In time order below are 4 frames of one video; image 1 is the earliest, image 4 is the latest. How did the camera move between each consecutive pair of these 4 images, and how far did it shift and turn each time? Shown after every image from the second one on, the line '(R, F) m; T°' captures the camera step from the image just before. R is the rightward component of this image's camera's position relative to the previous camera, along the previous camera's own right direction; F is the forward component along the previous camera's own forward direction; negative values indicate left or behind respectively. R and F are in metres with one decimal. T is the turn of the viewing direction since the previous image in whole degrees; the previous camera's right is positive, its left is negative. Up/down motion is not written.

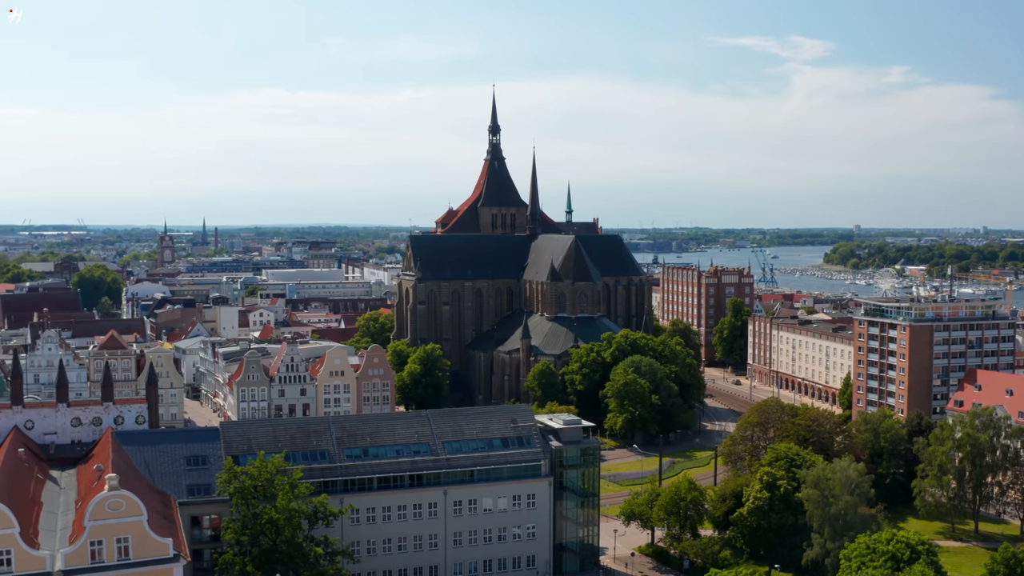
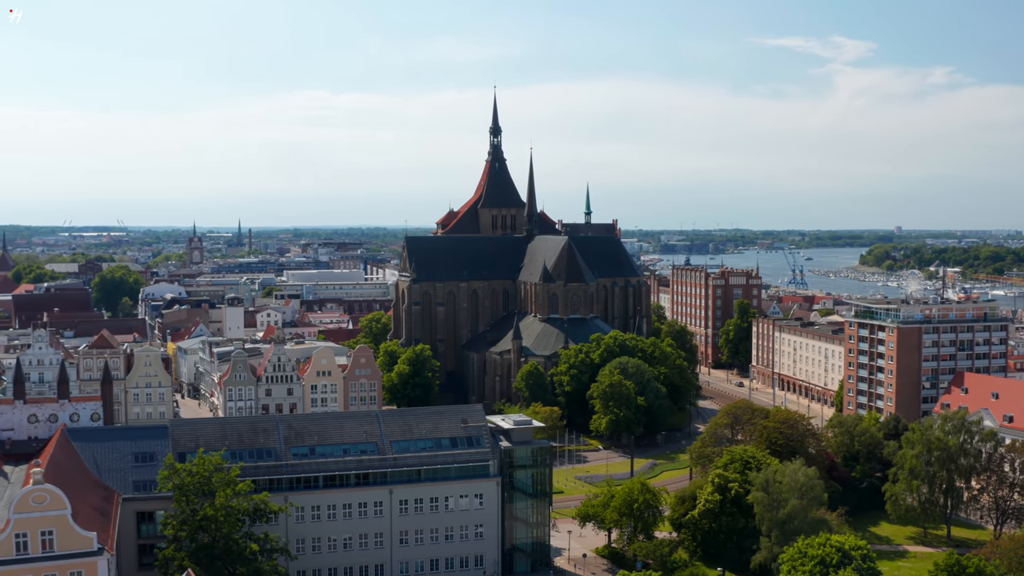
(+3.3, 0.0) m; -2°
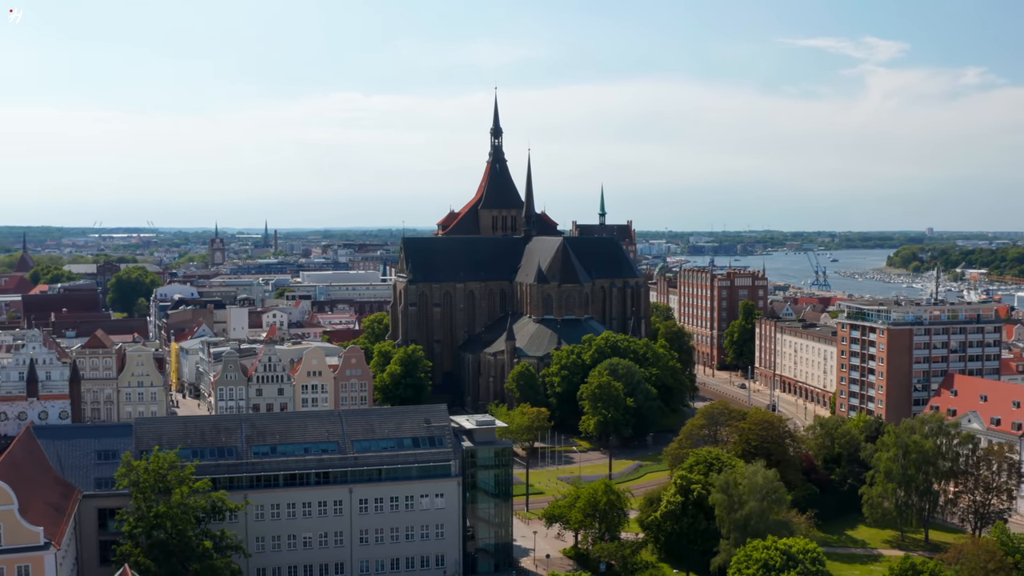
(+2.5, -0.1) m; -2°
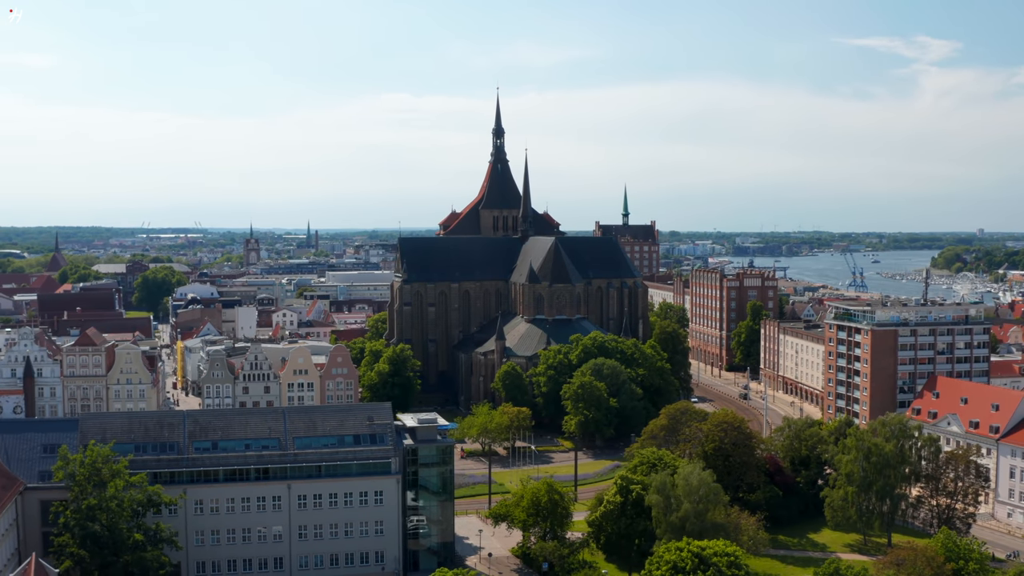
(+3.9, 0.0) m; -3°
